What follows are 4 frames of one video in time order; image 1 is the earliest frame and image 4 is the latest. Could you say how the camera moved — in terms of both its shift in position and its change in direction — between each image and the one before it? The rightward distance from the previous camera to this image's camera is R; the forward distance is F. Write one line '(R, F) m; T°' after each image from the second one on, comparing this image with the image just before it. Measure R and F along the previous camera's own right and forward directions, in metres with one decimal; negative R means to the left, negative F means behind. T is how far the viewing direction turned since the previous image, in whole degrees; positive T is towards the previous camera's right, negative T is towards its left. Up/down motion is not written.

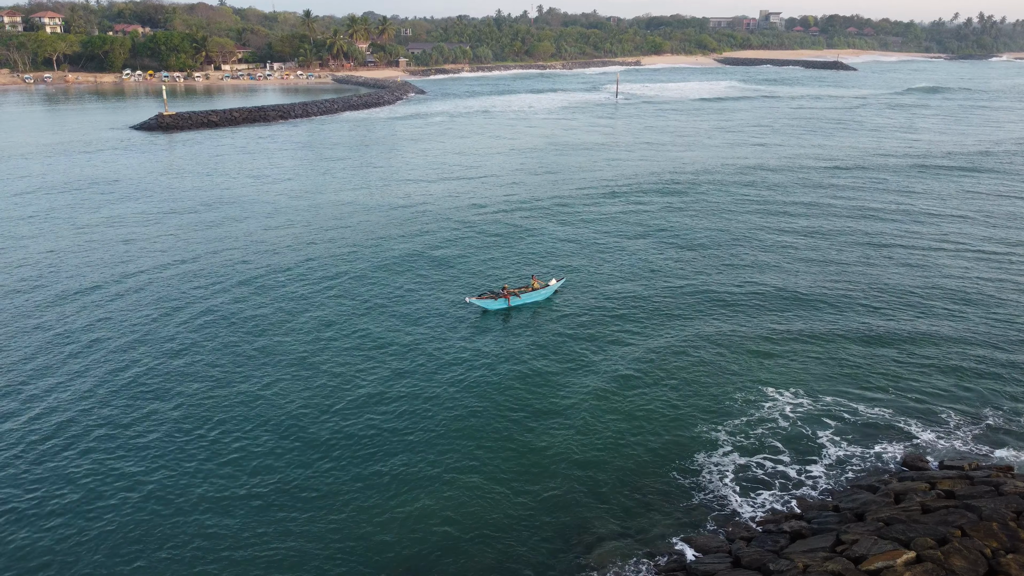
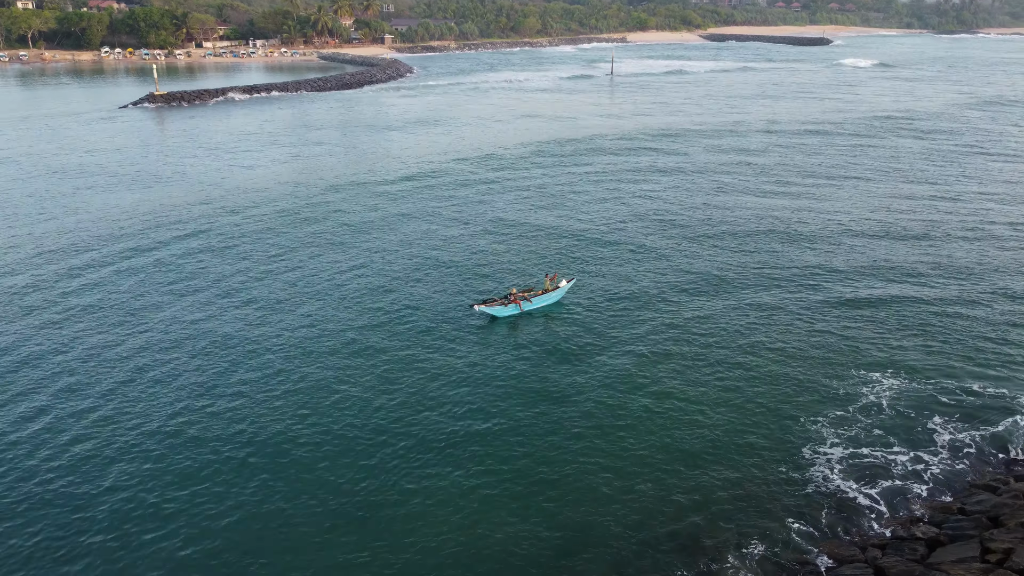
(-2.9, +1.2) m; +1°
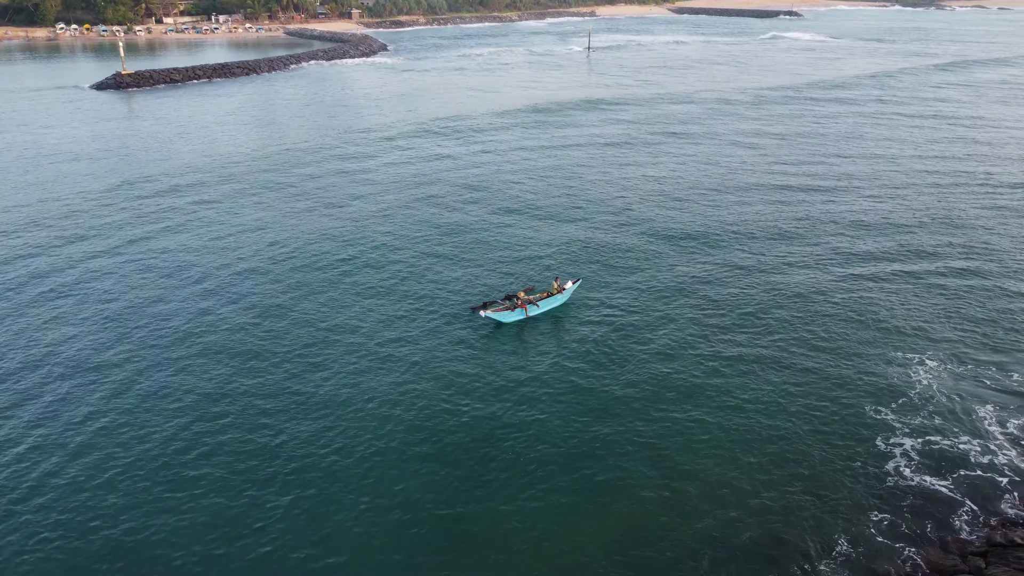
(-2.5, +1.1) m; +2°
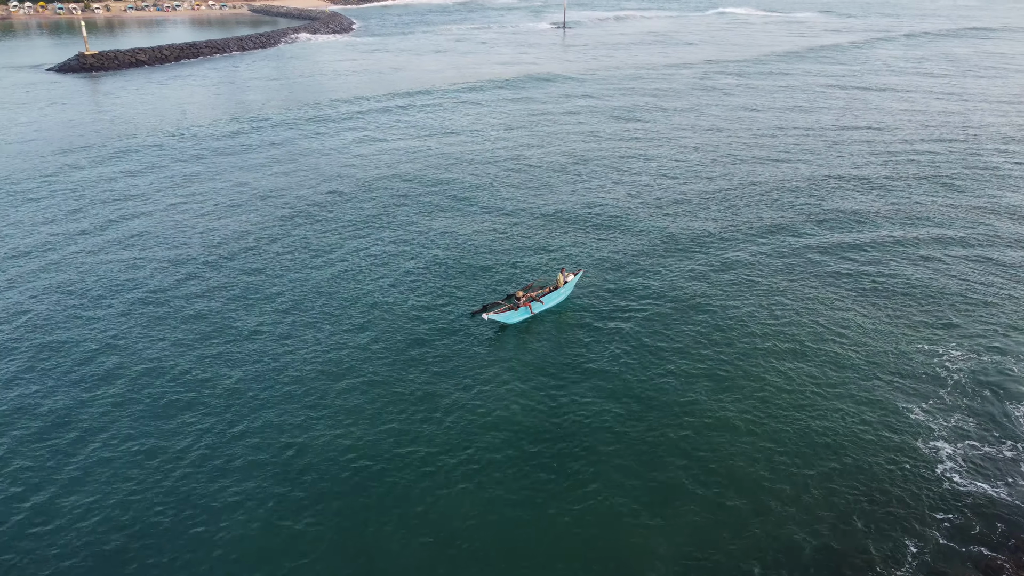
(-1.6, +0.8) m; +2°
